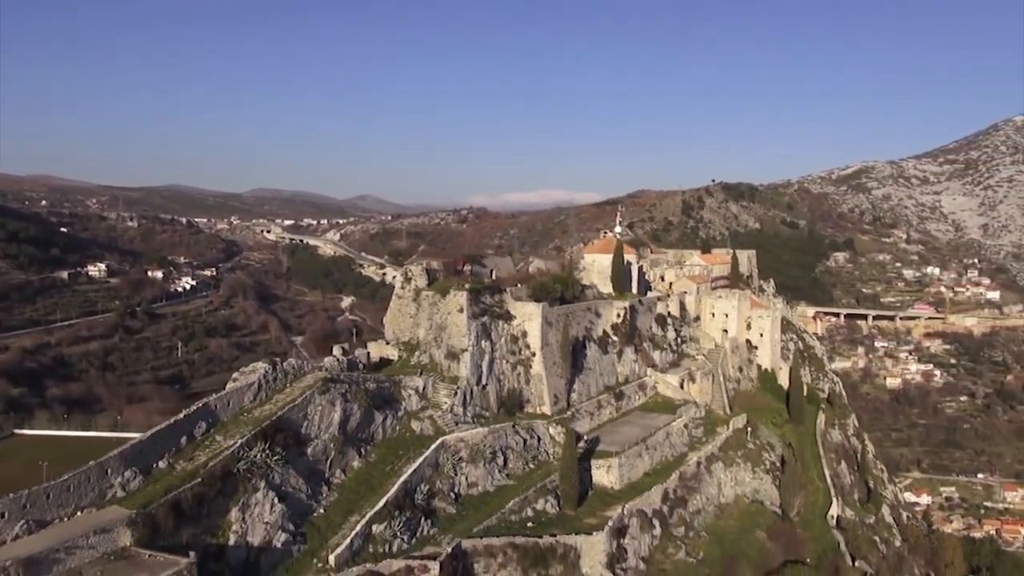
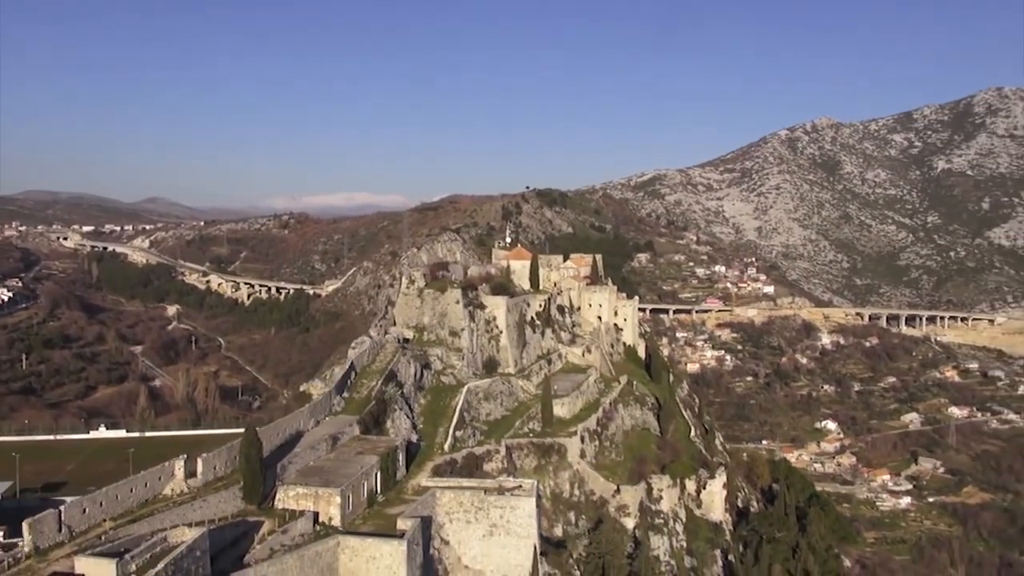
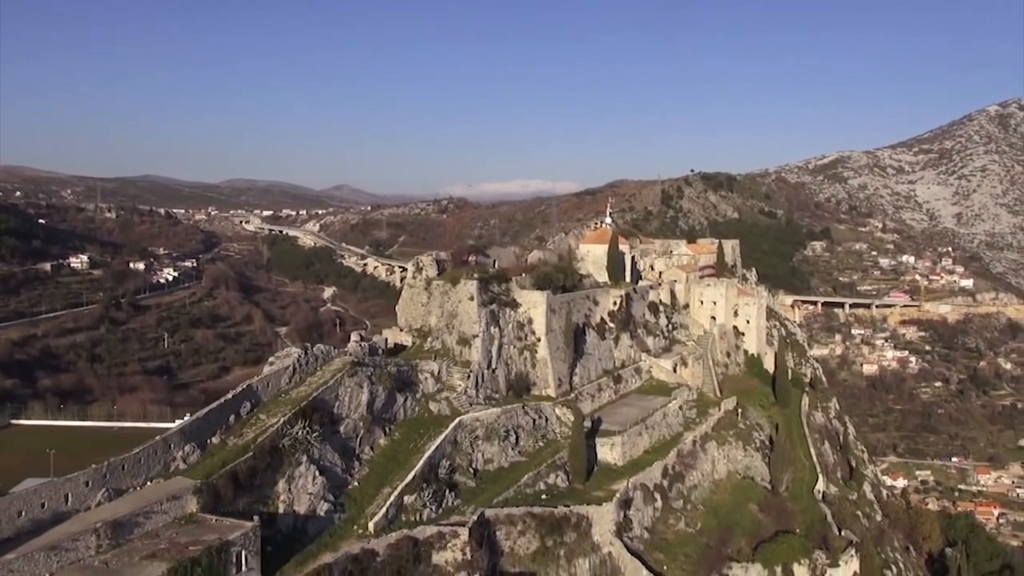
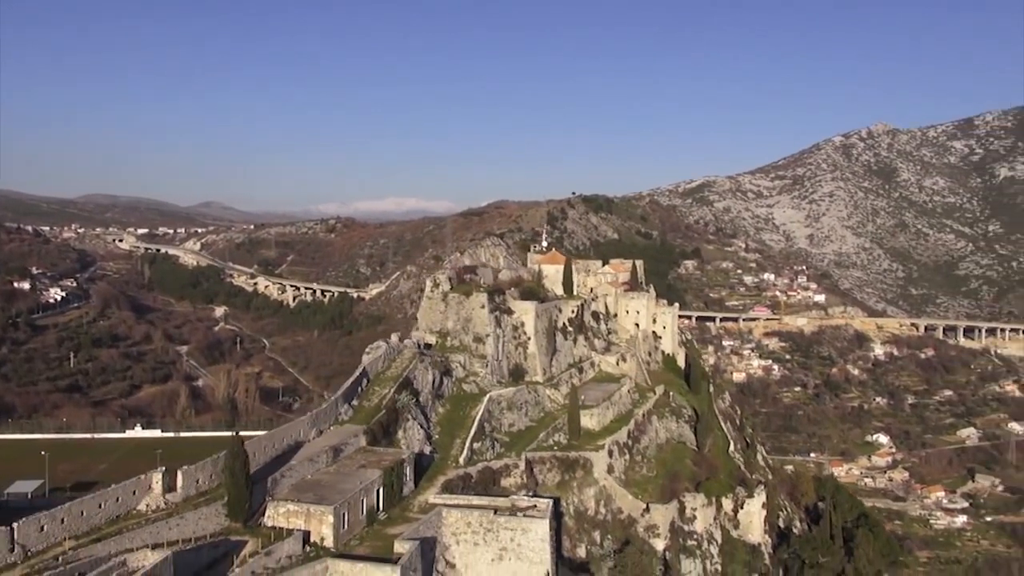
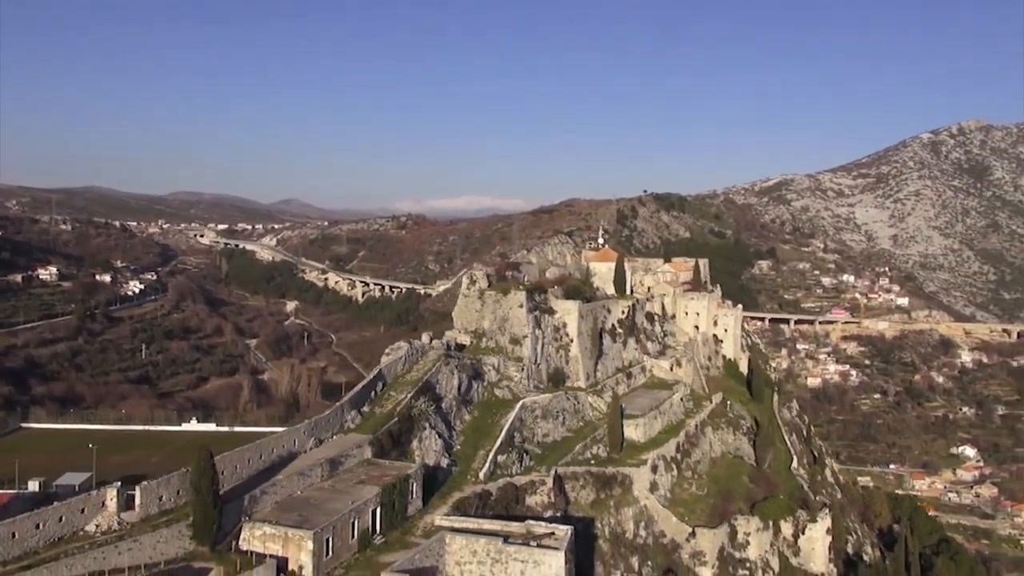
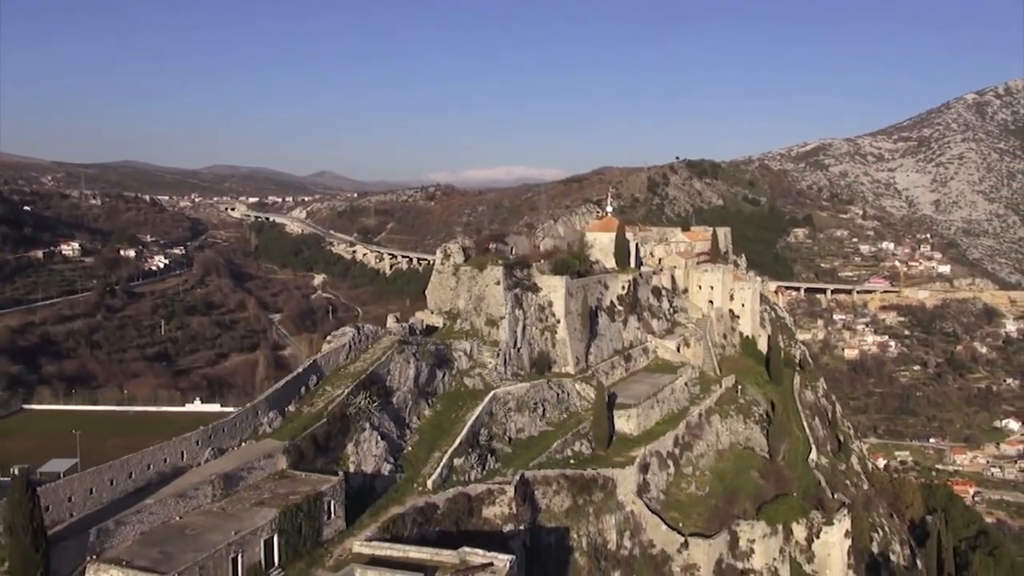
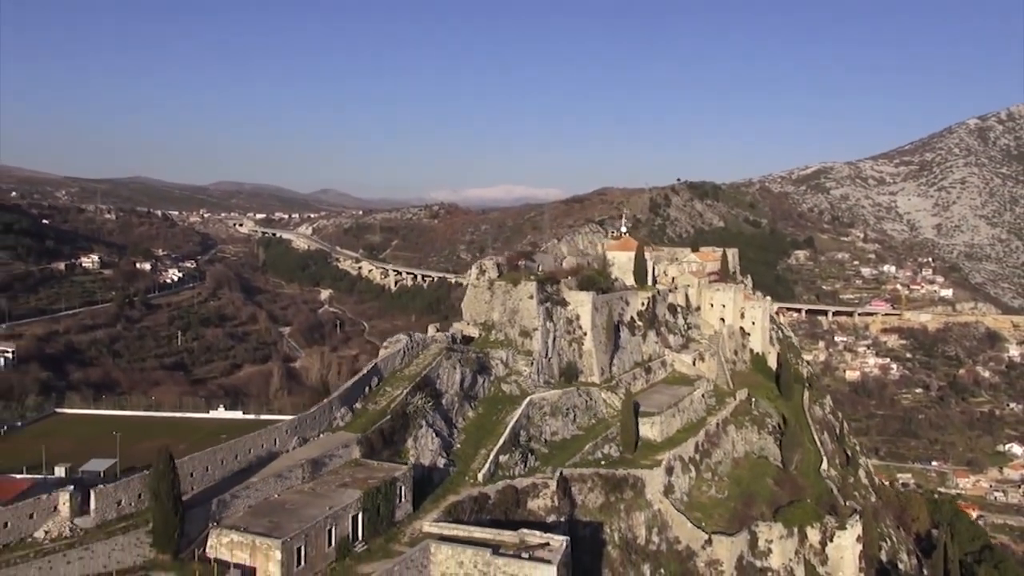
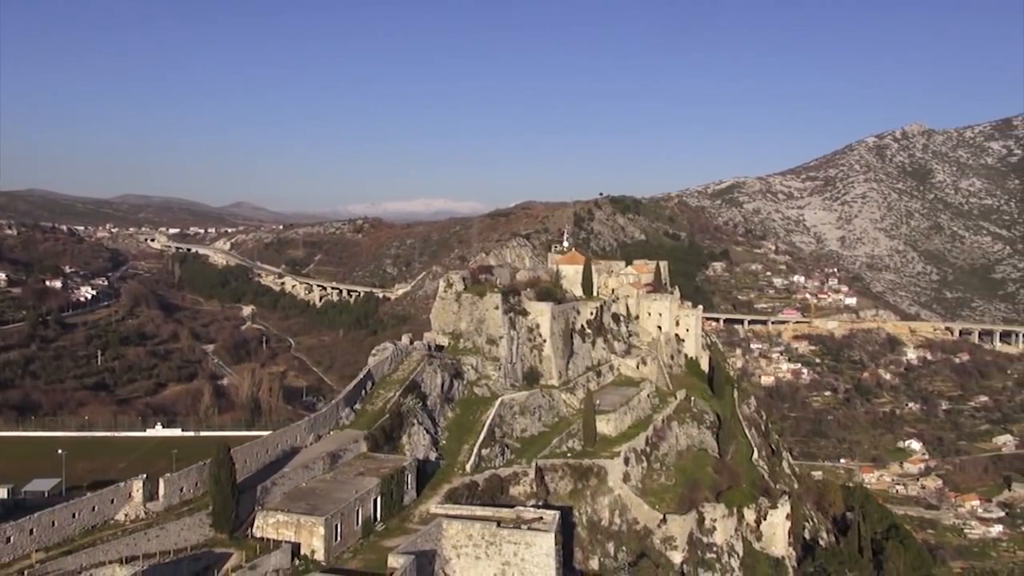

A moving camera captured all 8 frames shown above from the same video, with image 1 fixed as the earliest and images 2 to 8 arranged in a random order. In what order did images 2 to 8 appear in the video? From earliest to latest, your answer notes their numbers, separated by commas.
3, 6, 7, 5, 8, 4, 2
